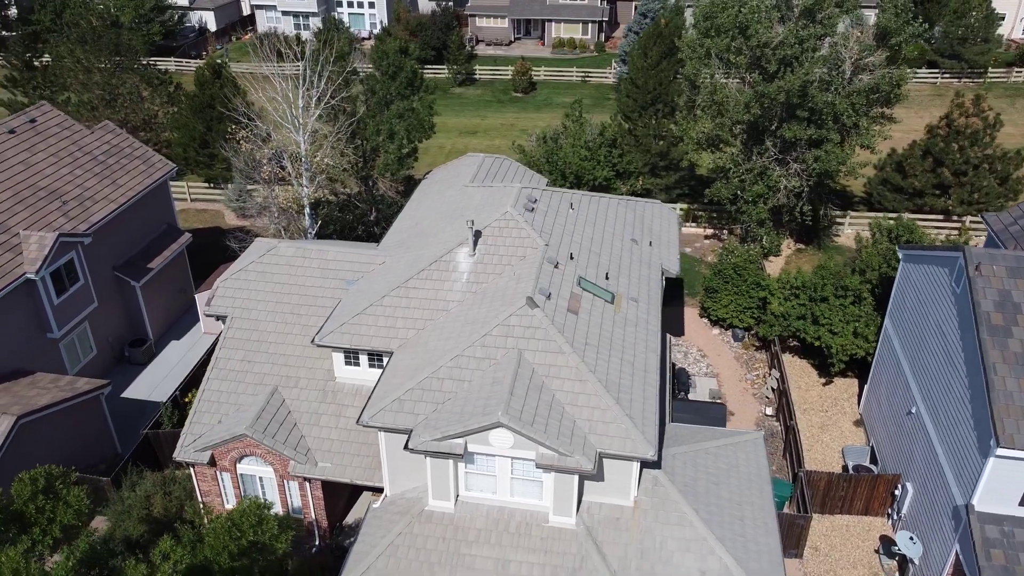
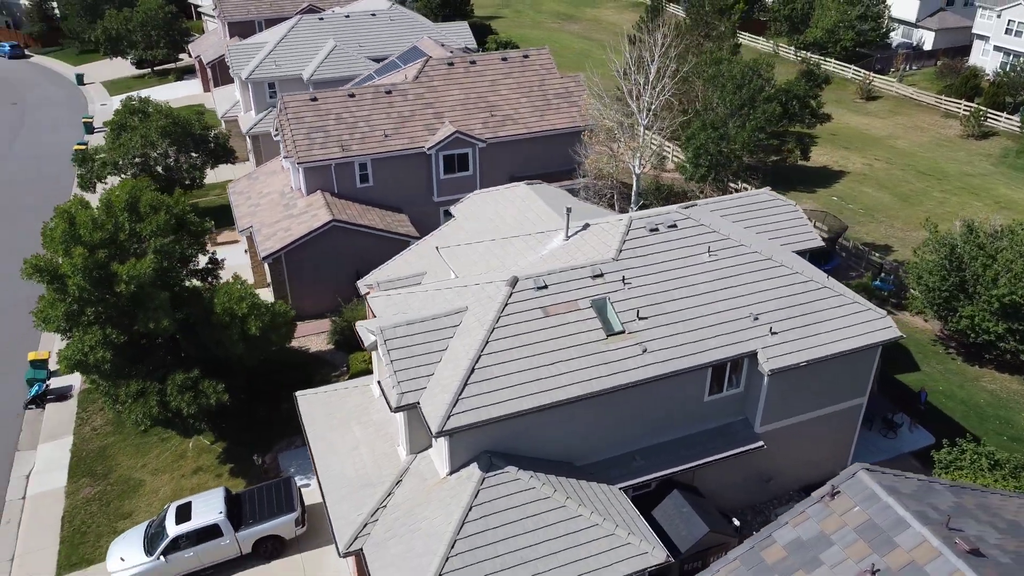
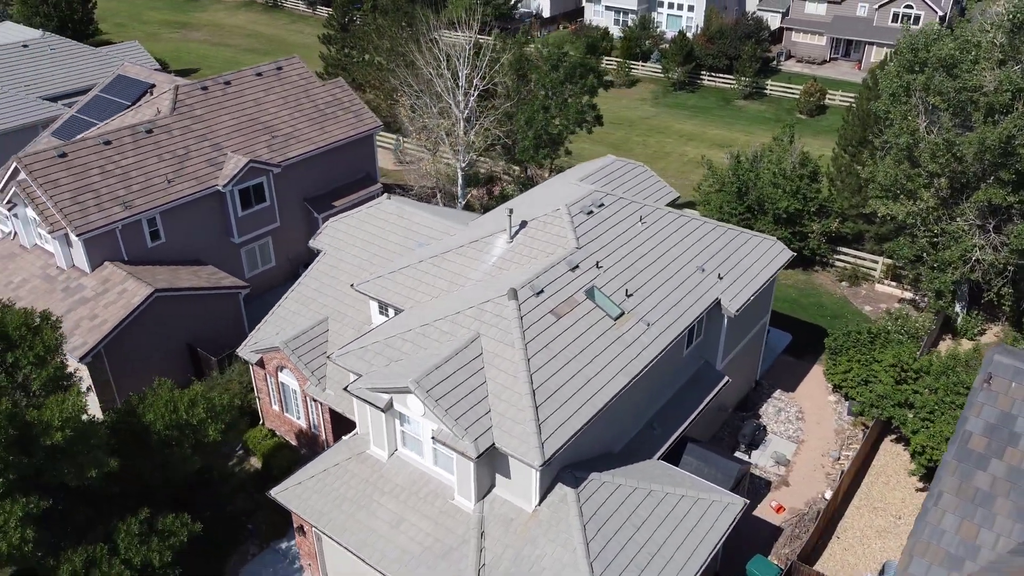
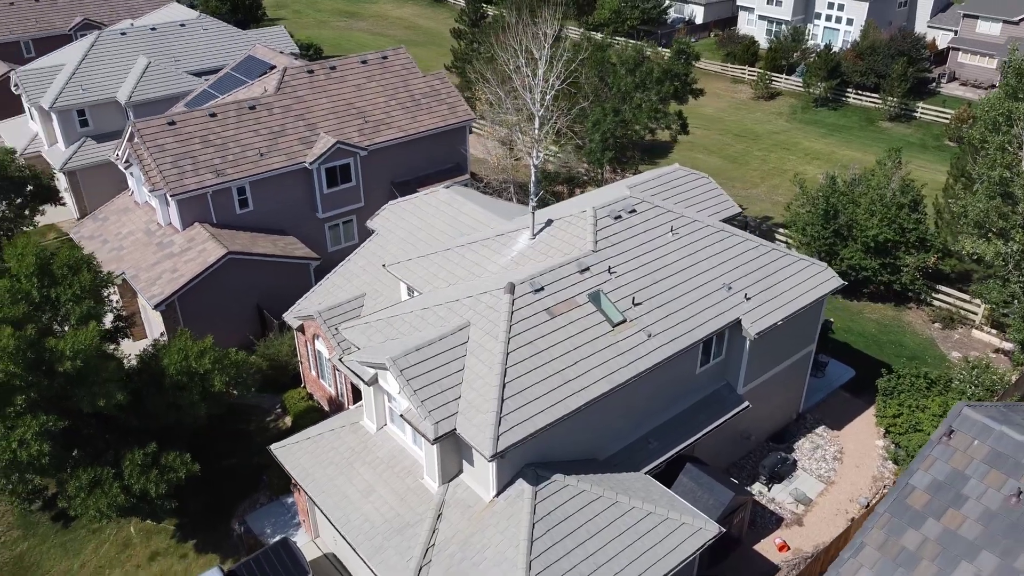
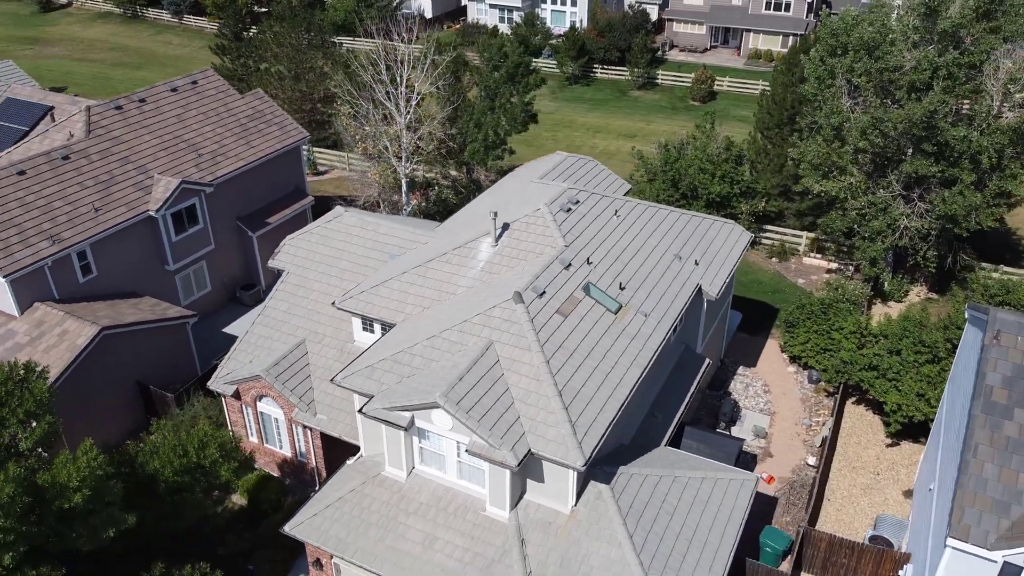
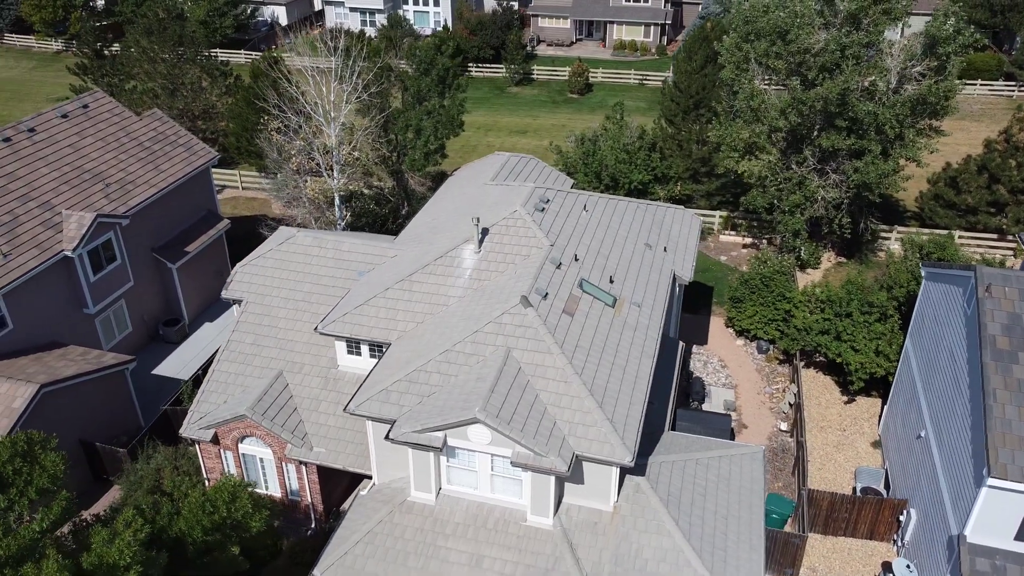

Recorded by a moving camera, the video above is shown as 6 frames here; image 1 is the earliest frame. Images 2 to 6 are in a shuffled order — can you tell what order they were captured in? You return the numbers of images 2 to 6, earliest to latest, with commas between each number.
6, 5, 3, 4, 2
